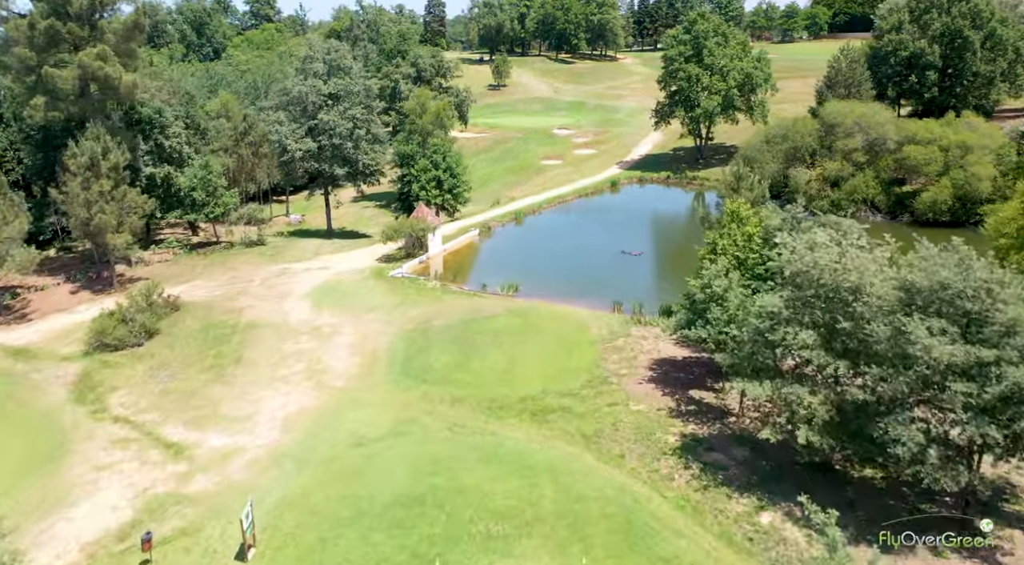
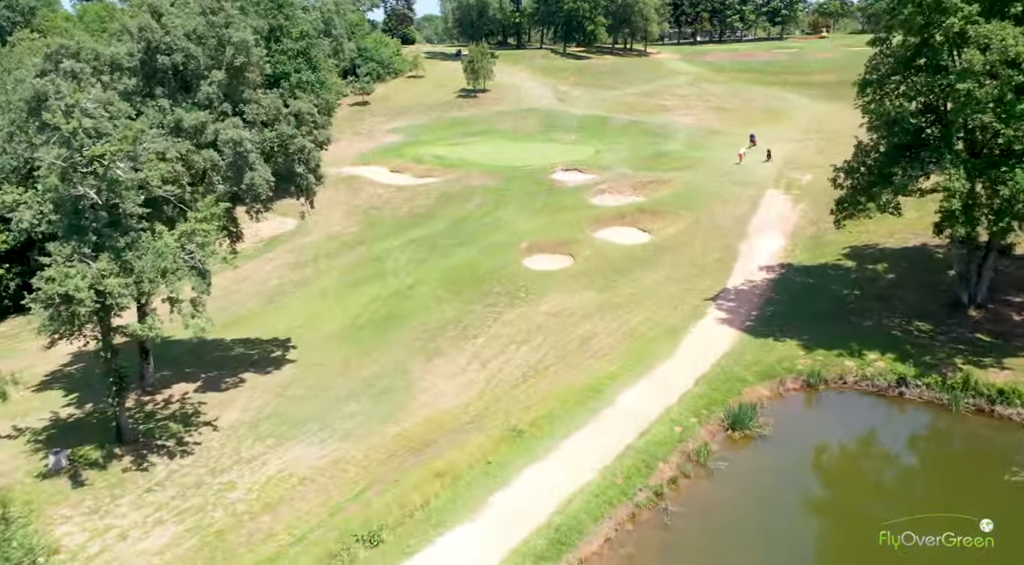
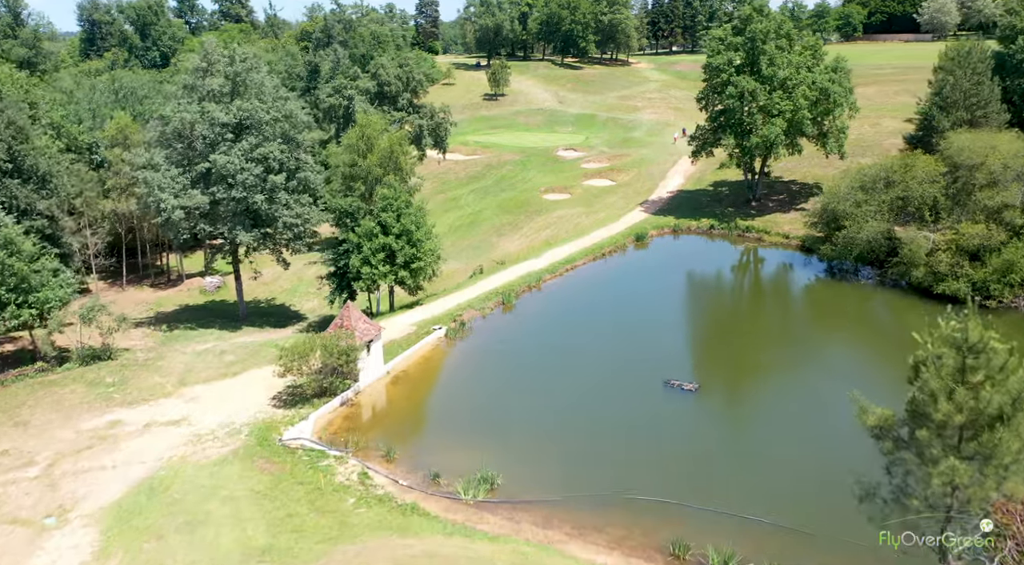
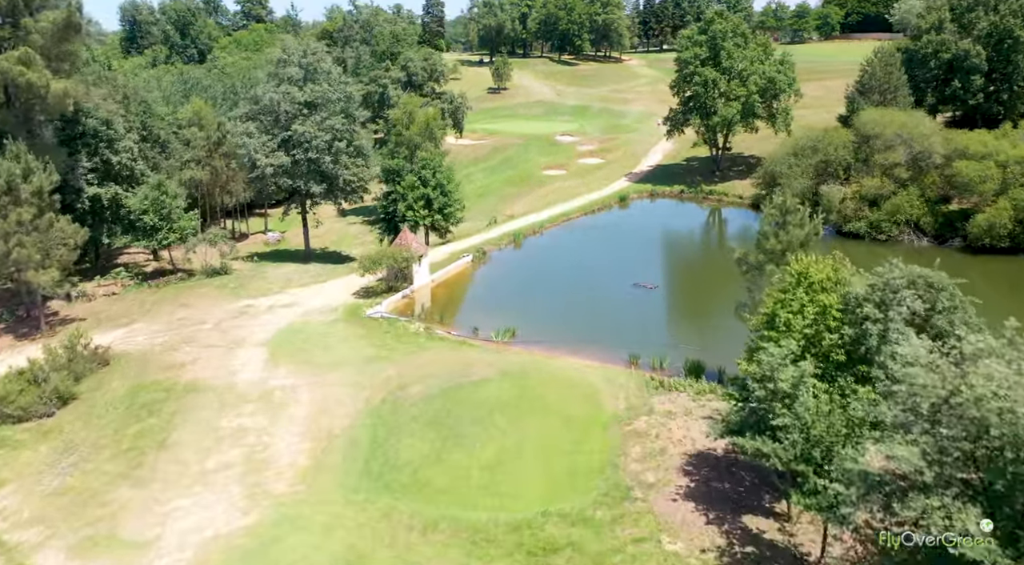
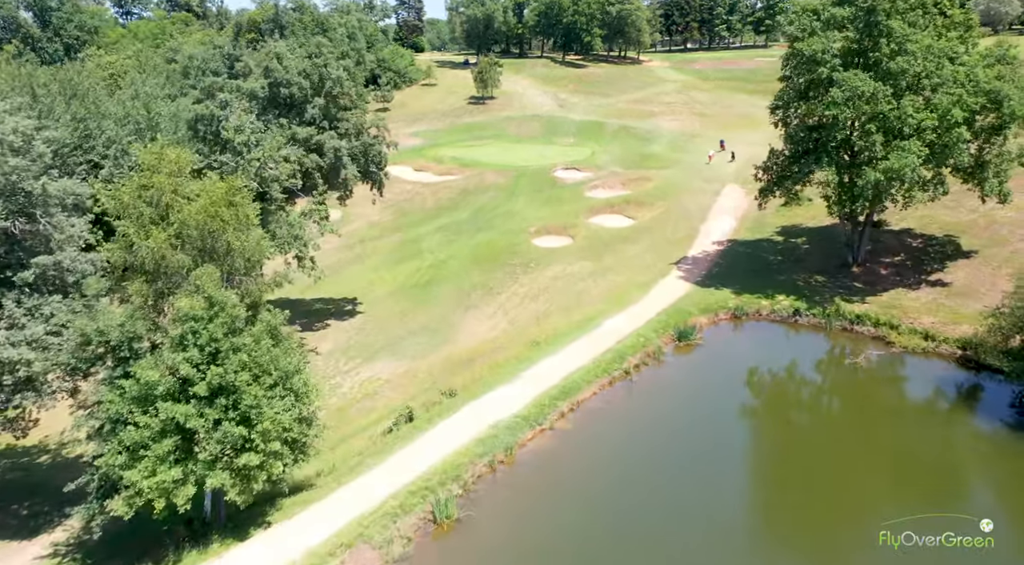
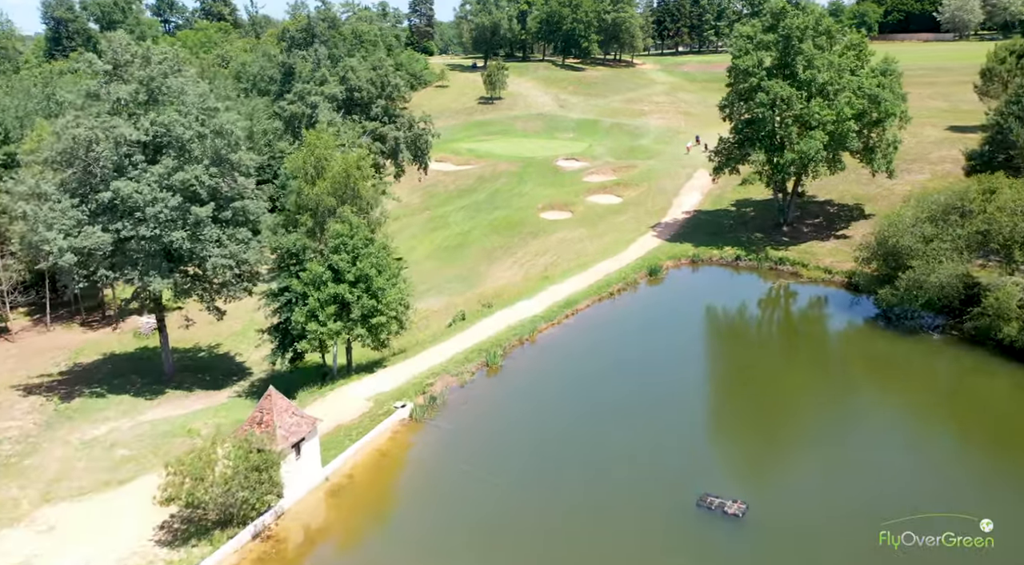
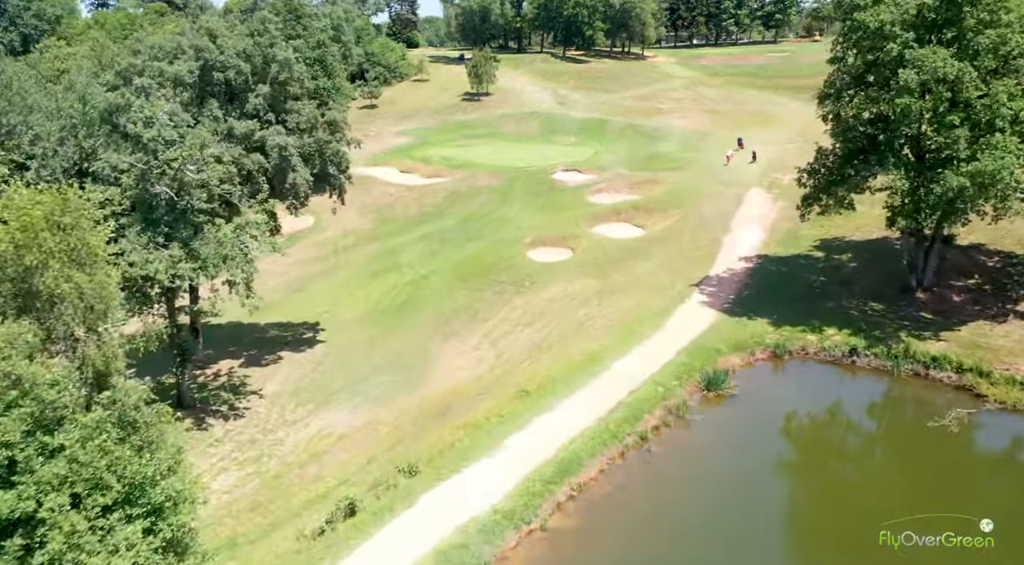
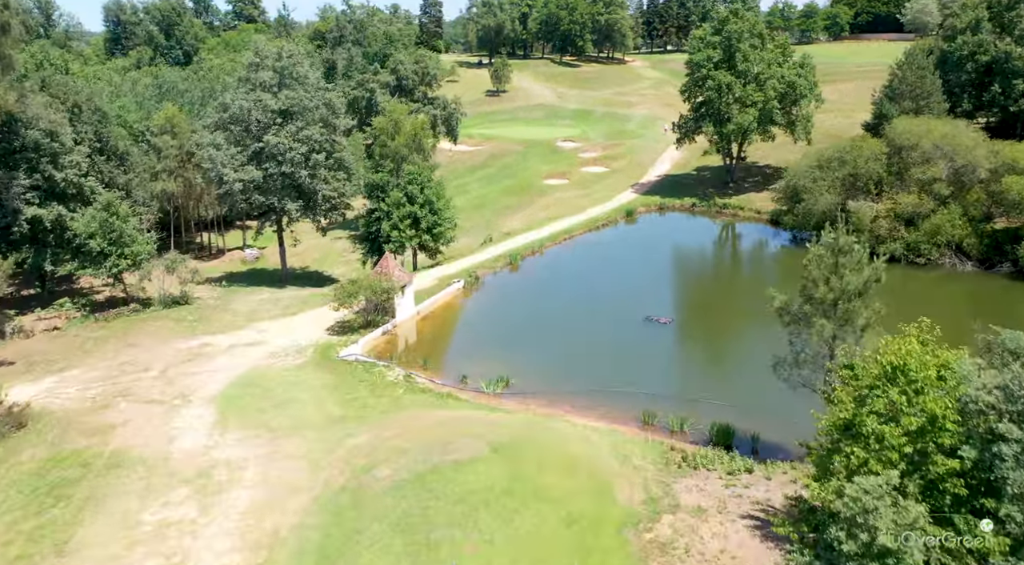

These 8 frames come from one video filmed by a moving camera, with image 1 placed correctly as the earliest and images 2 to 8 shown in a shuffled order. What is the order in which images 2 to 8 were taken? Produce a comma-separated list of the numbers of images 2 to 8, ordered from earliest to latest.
4, 8, 3, 6, 5, 7, 2
